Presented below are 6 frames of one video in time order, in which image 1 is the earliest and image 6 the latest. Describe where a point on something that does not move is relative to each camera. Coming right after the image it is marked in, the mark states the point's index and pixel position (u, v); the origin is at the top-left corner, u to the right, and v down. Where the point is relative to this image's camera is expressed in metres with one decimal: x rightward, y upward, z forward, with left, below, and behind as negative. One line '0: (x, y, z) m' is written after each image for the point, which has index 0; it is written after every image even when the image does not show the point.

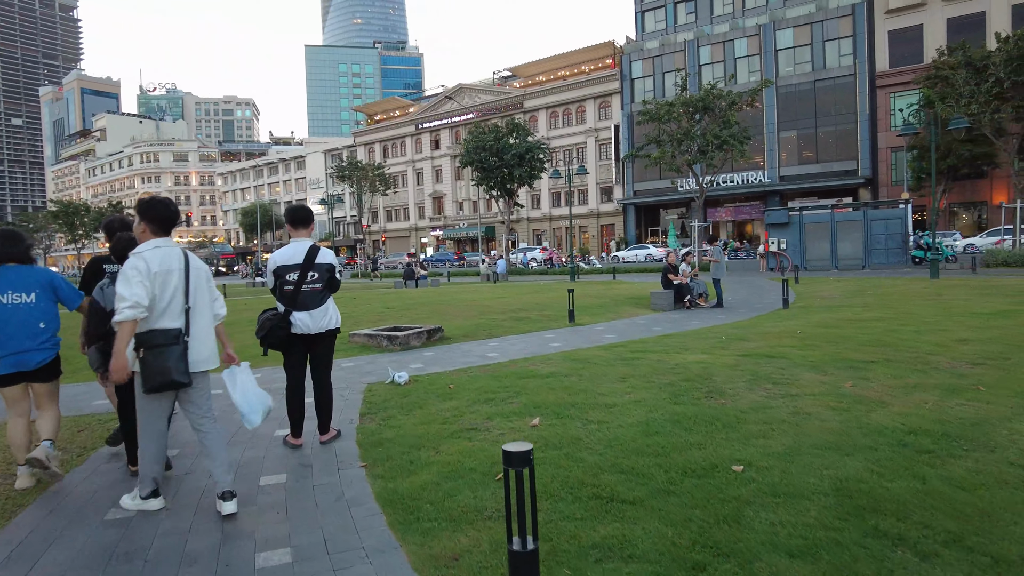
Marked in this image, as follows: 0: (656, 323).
0: (+3.2, -0.8, +14.5) m
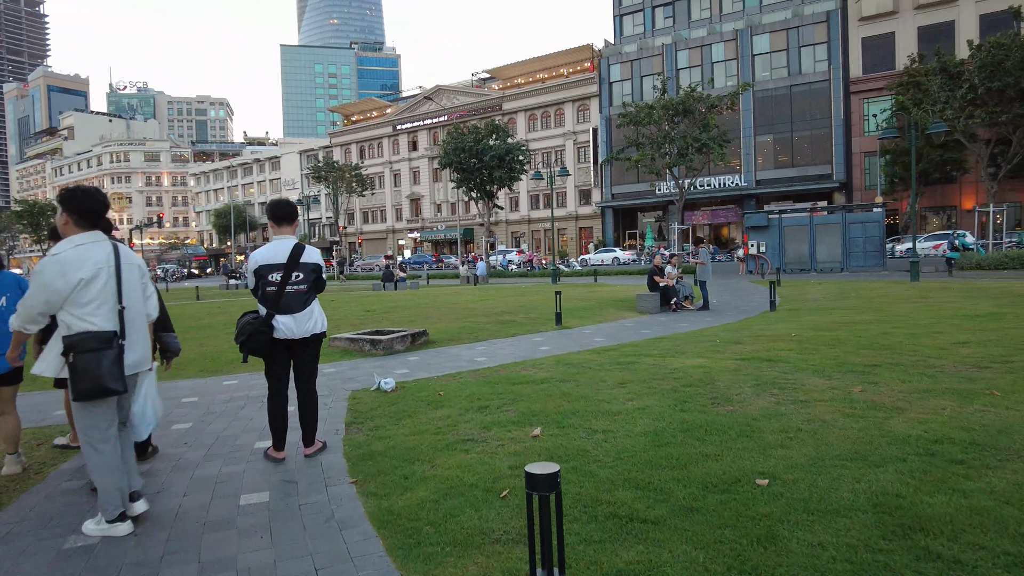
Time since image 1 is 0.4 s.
0: (+2.9, -0.8, +14.2) m
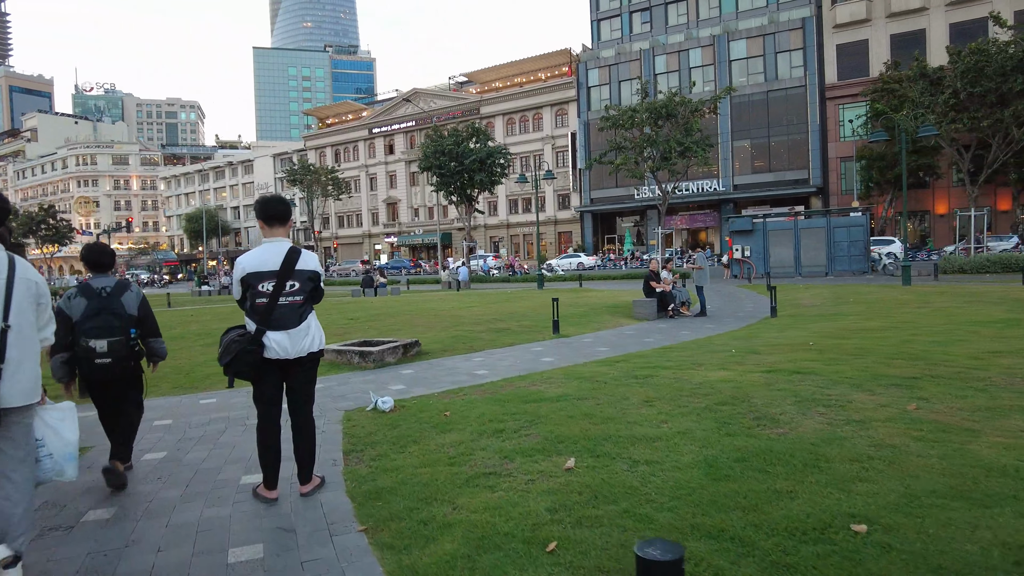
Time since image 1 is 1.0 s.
0: (+2.8, -1.0, +13.6) m
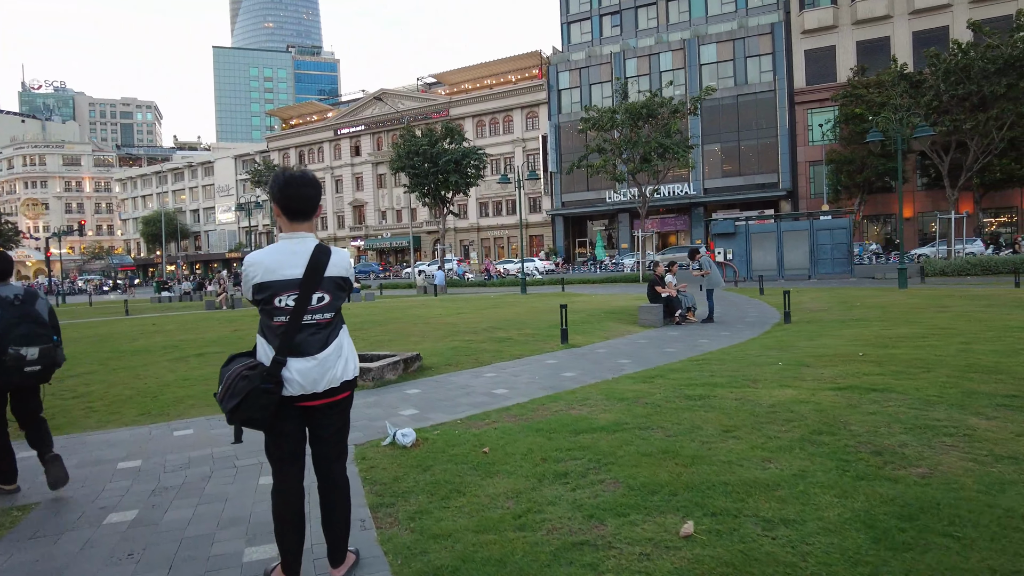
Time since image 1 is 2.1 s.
0: (+2.9, -1.1, +12.6) m
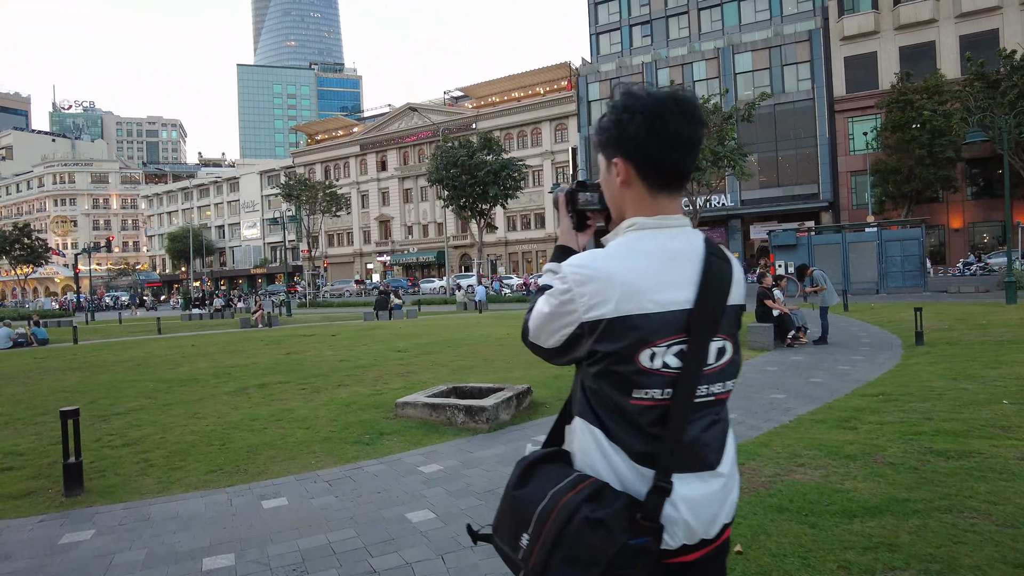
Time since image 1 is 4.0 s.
0: (+4.7, -1.4, +10.7) m
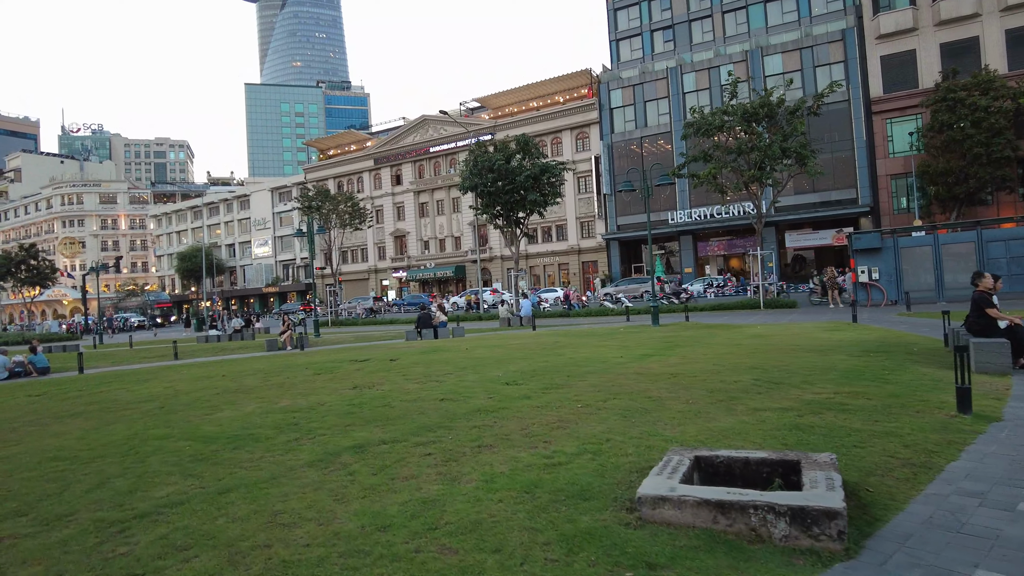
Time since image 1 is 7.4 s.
0: (+6.9, -1.3, +7.2) m
